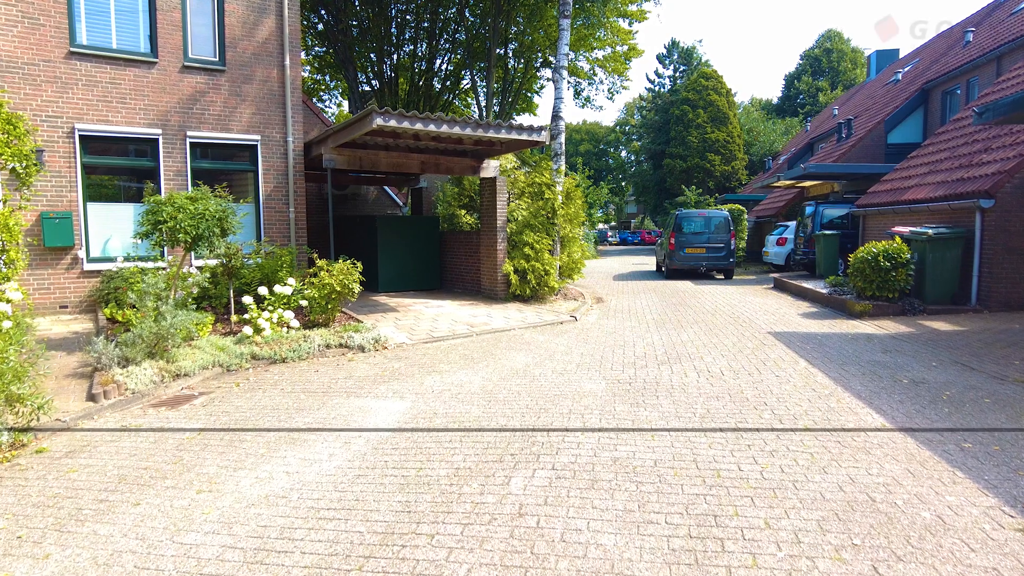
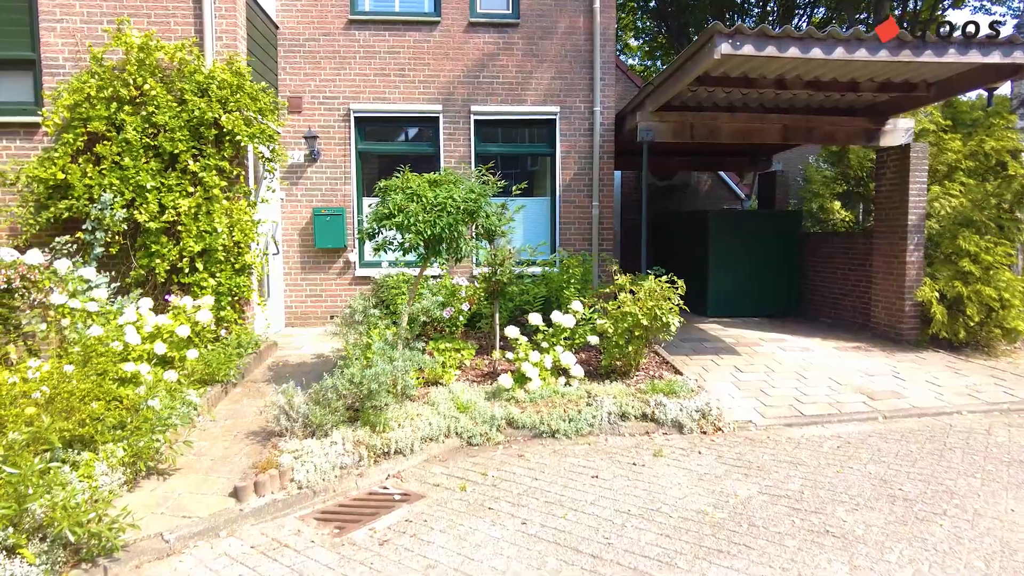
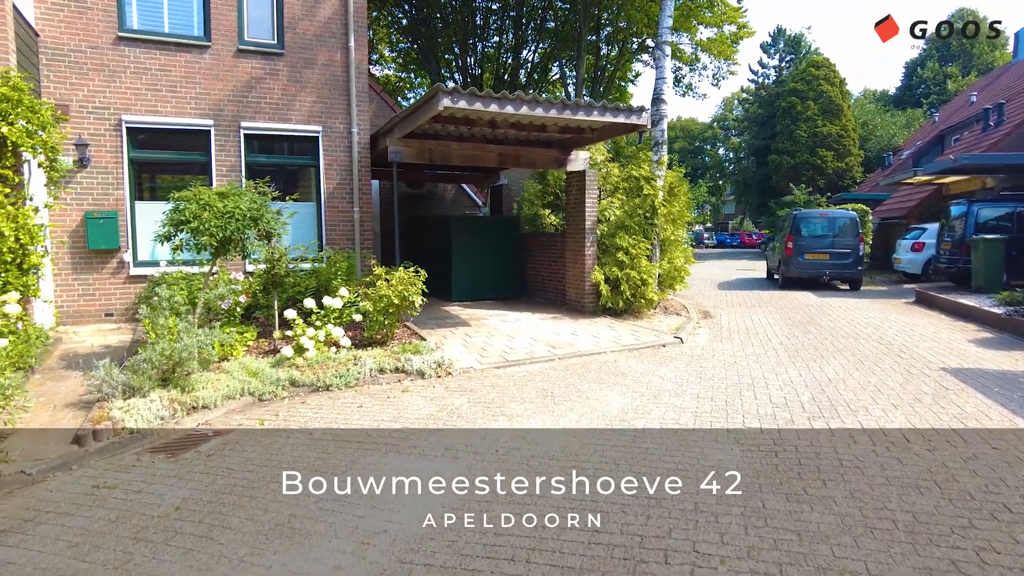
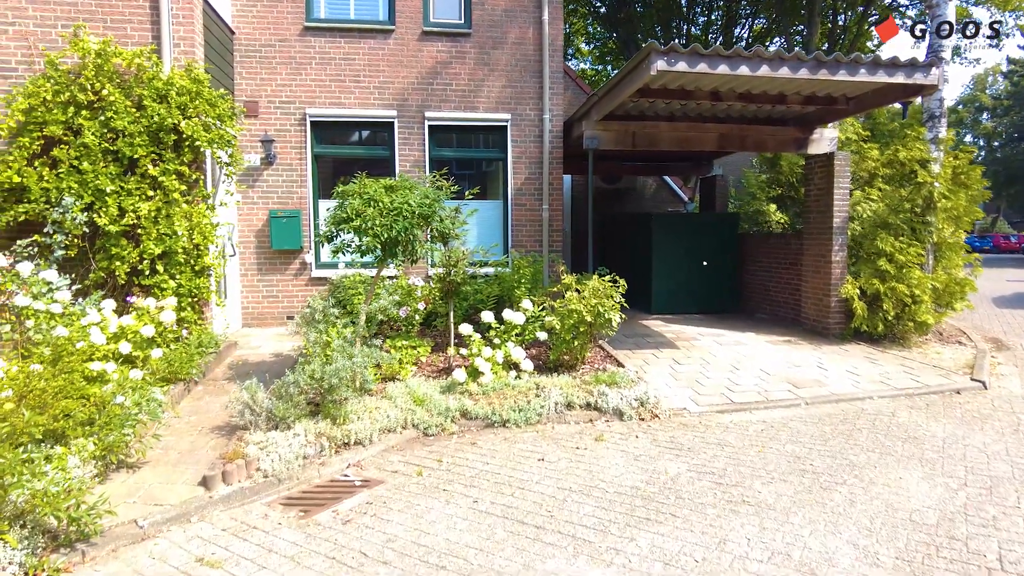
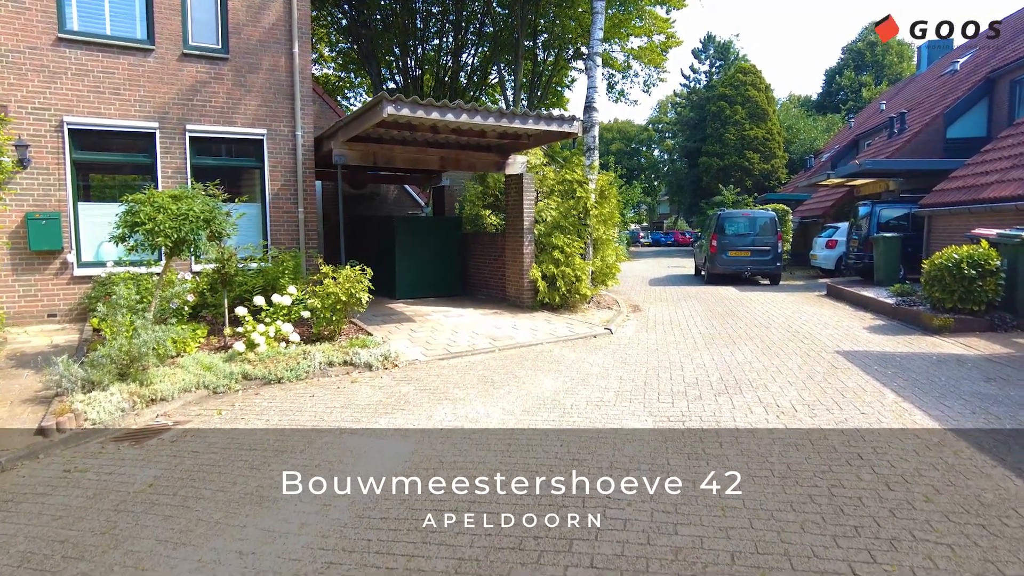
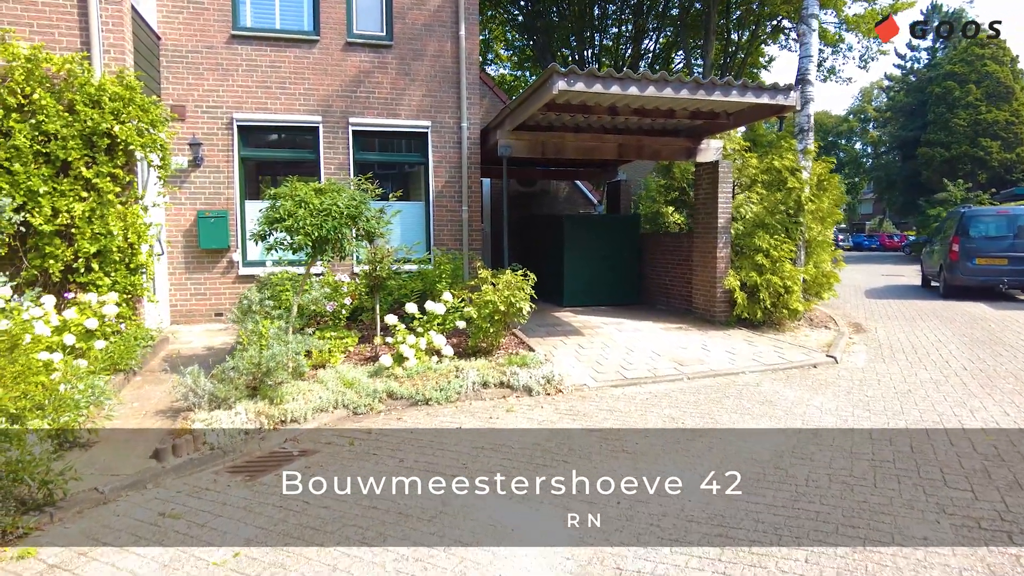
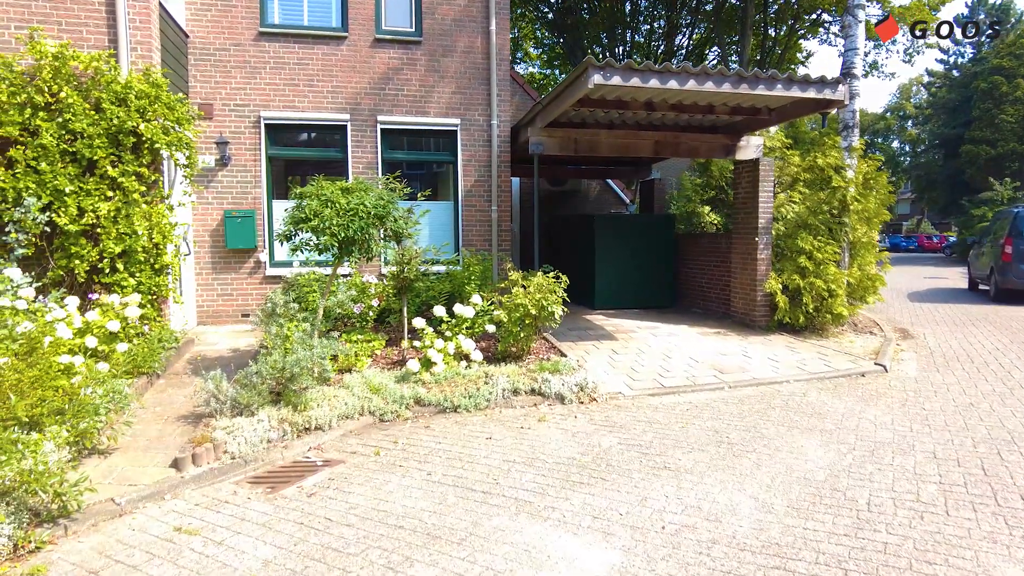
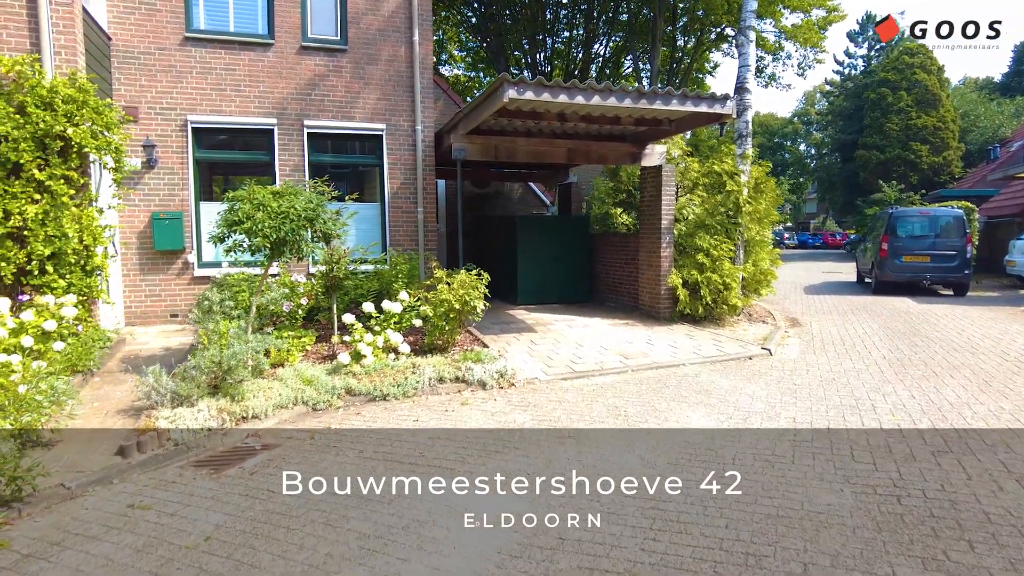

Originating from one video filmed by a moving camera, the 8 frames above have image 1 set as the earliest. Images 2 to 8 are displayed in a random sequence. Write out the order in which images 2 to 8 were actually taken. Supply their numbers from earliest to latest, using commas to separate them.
5, 3, 8, 6, 7, 4, 2
